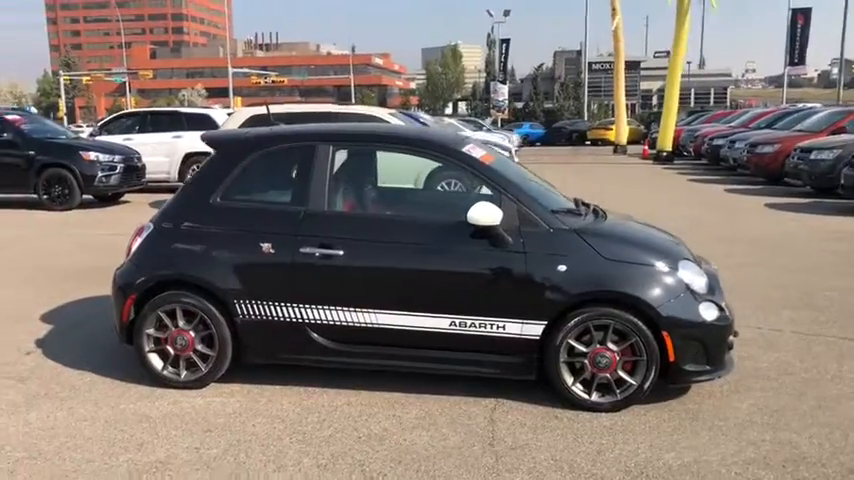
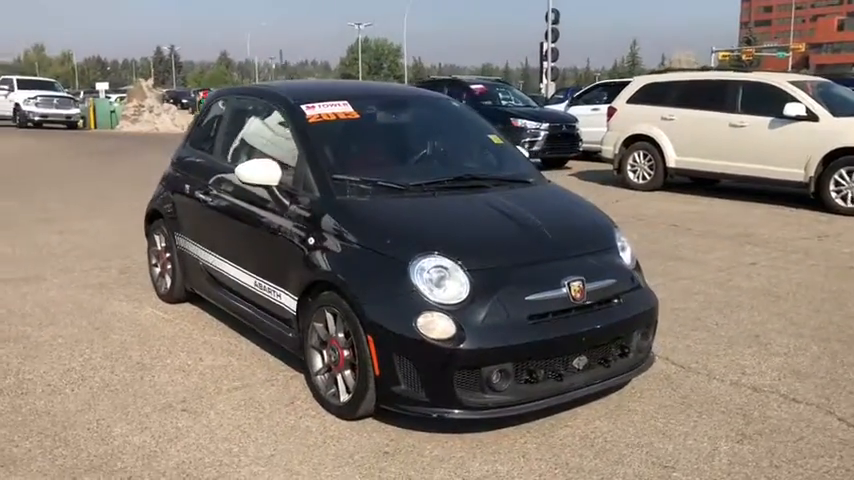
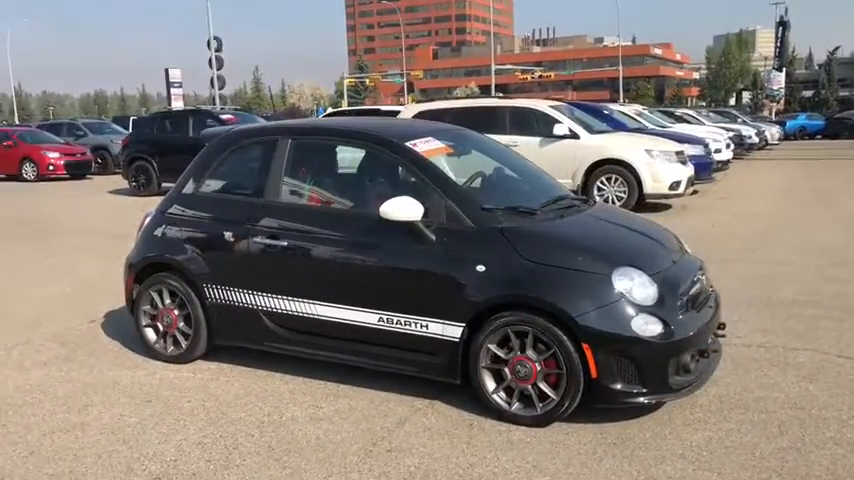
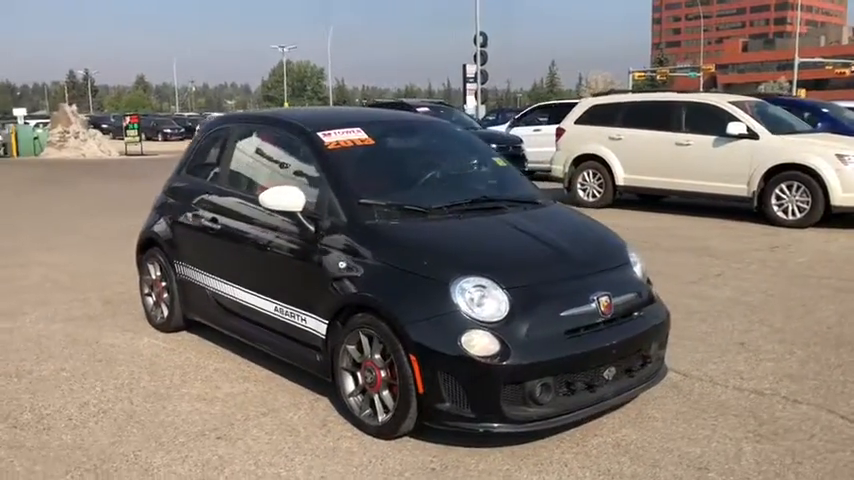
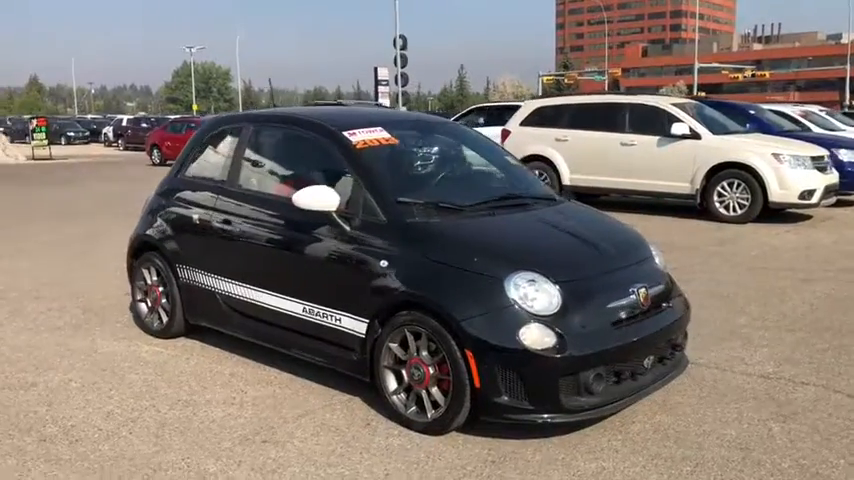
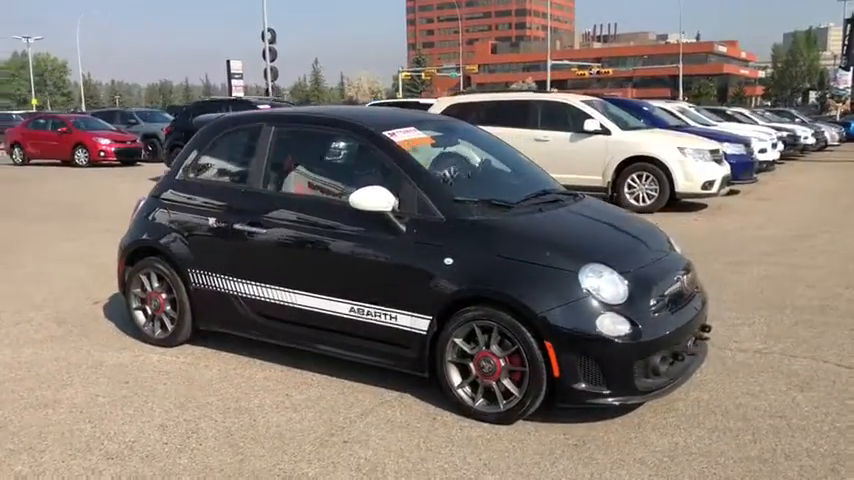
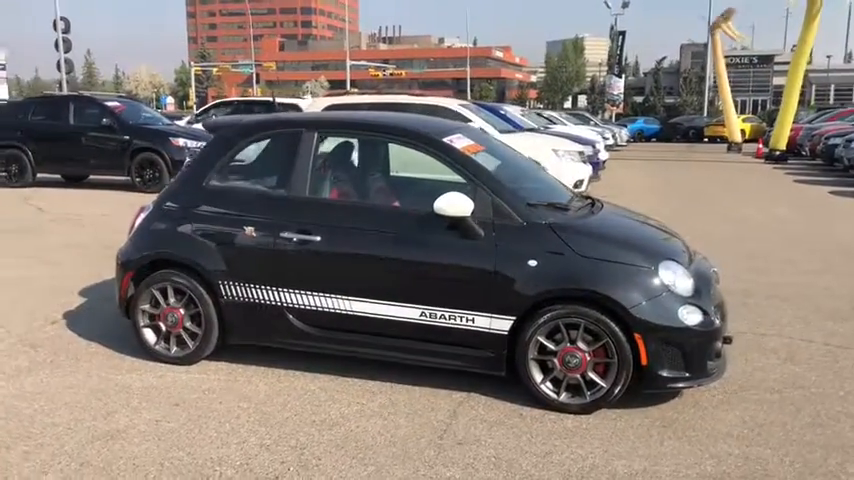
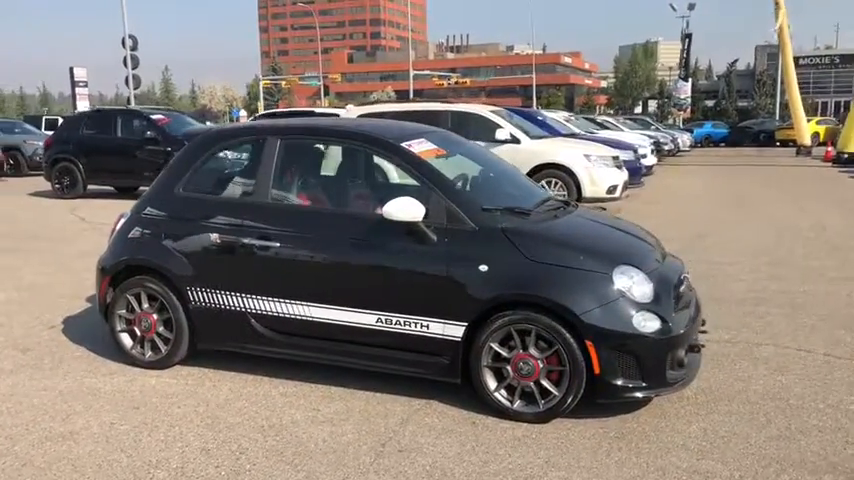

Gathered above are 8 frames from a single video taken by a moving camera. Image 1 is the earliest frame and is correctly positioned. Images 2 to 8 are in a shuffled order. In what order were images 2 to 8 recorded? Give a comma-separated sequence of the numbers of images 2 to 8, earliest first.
7, 8, 3, 6, 5, 4, 2
